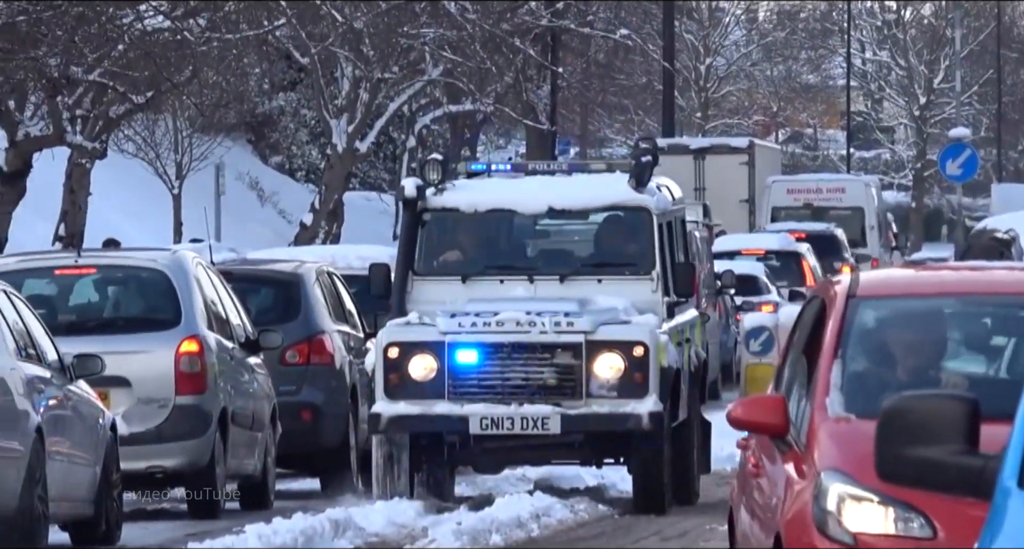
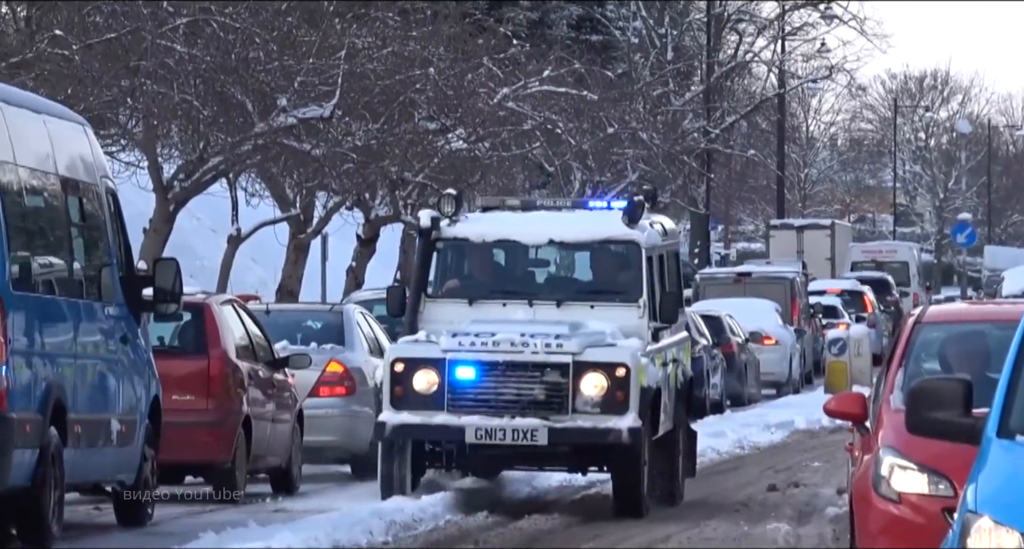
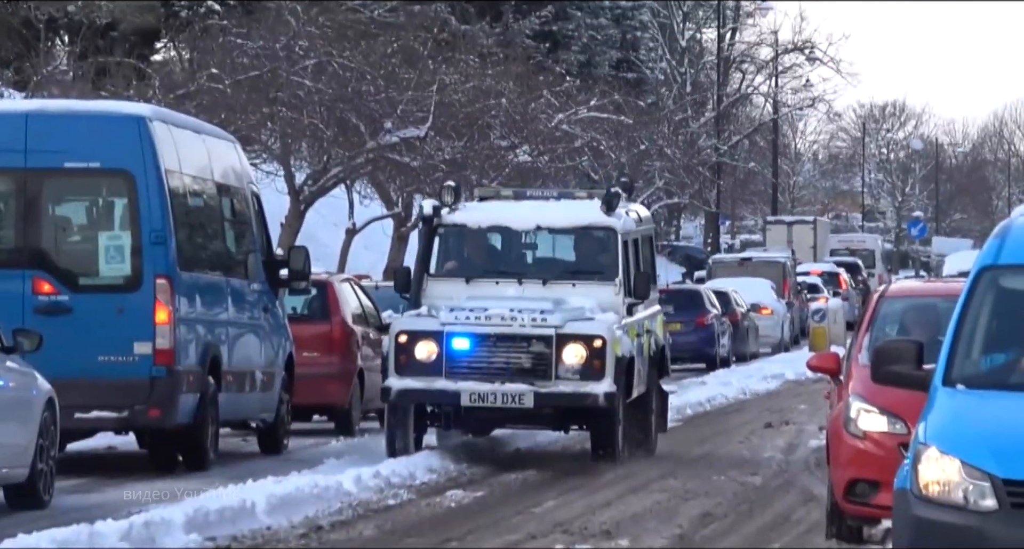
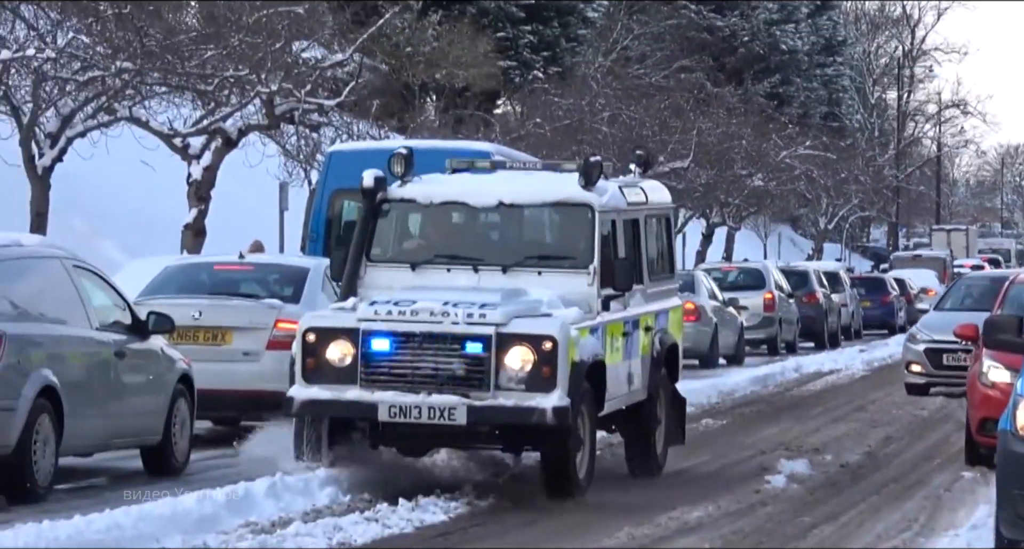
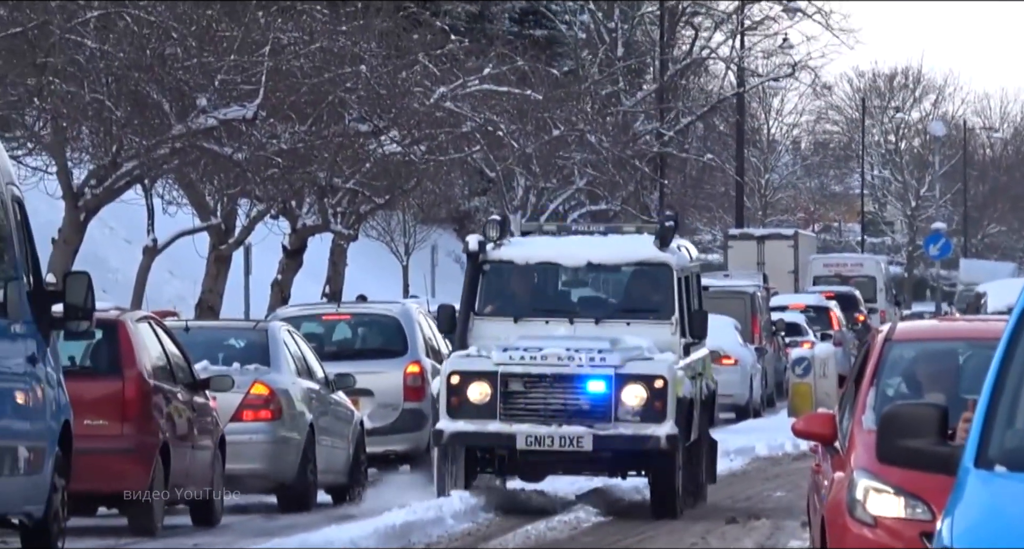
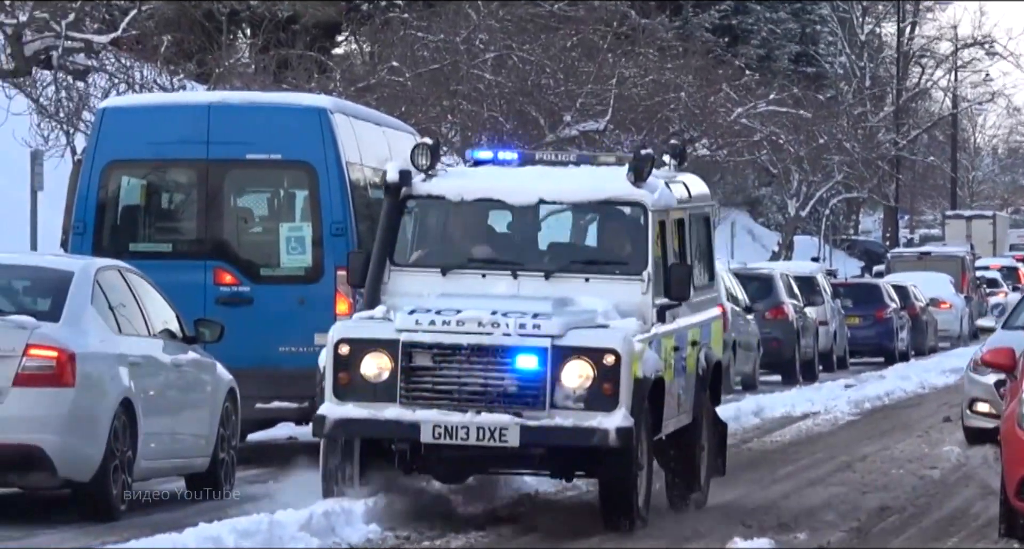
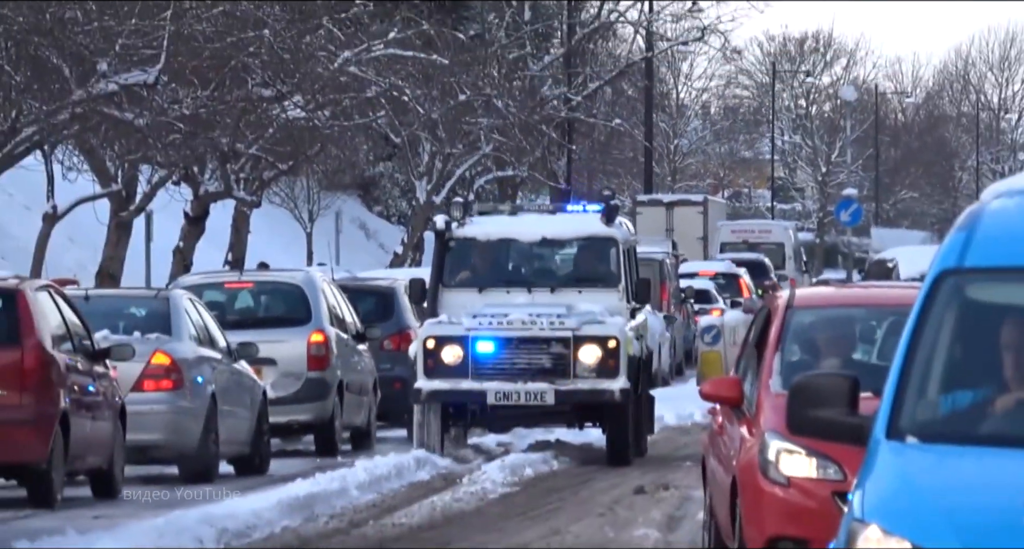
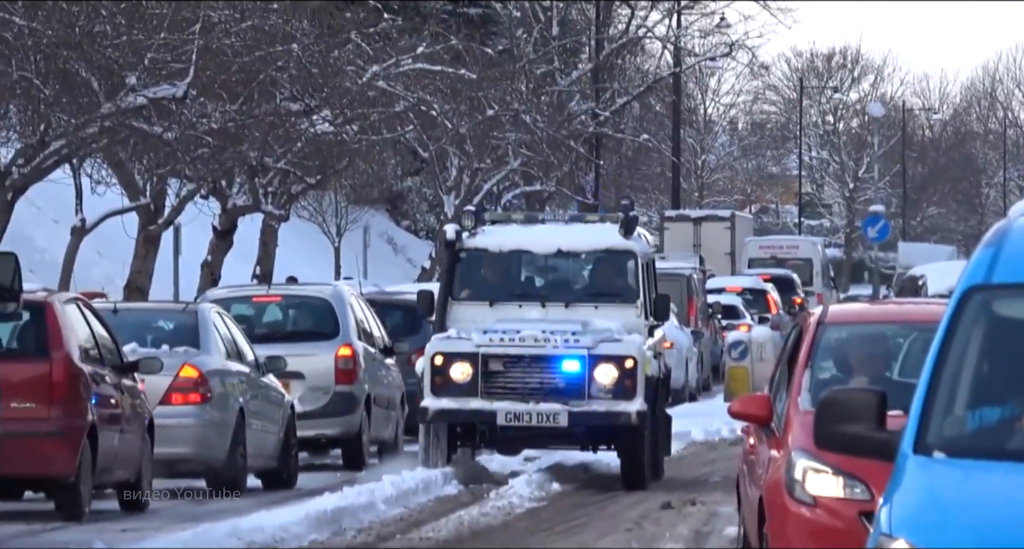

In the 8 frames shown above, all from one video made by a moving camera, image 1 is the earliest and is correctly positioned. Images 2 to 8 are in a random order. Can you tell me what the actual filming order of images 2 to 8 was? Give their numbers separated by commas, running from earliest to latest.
7, 8, 5, 2, 3, 6, 4
